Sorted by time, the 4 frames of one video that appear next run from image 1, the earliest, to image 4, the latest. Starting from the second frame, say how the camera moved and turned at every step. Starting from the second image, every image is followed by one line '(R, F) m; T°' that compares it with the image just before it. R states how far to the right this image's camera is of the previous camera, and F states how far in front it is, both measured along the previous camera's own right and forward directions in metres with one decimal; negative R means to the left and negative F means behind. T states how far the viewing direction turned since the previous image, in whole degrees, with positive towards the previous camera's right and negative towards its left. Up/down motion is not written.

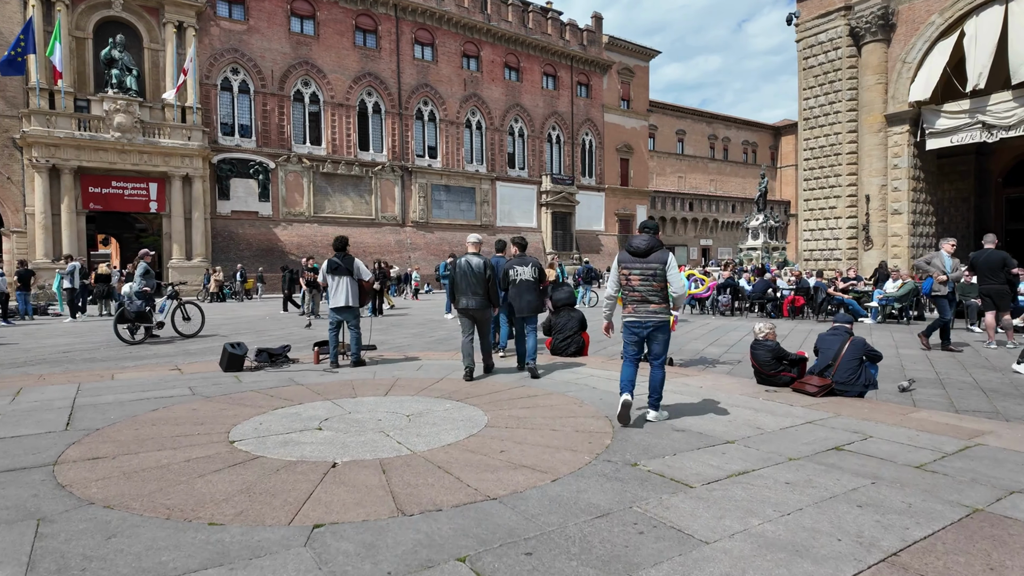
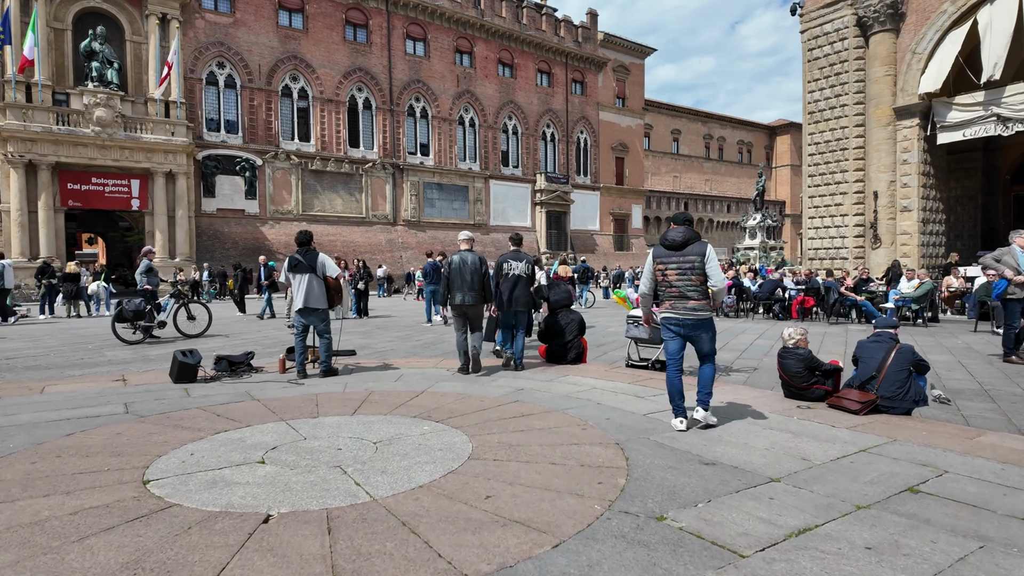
(0.0, +0.9) m; +1°
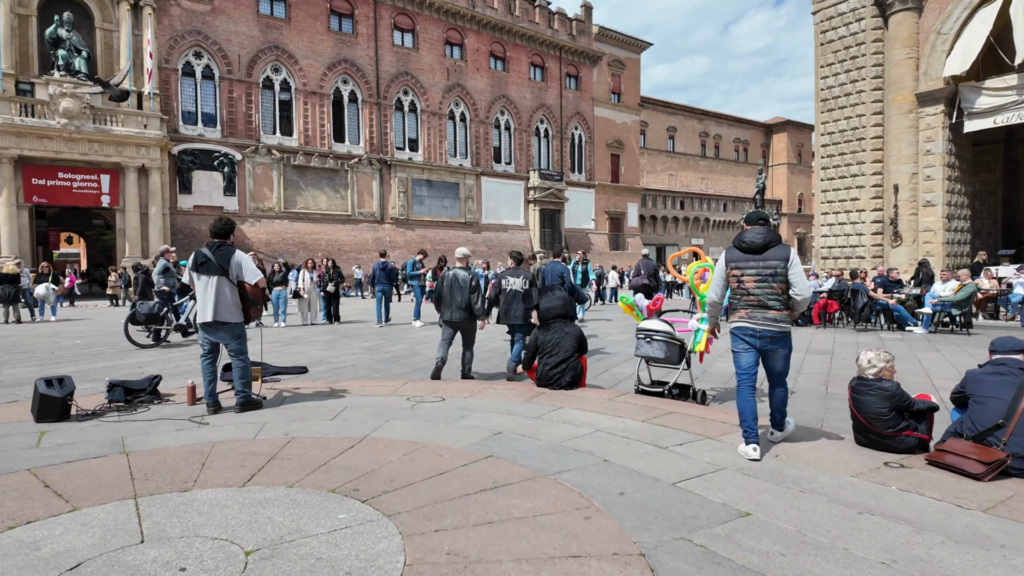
(+0.2, +1.6) m; +1°
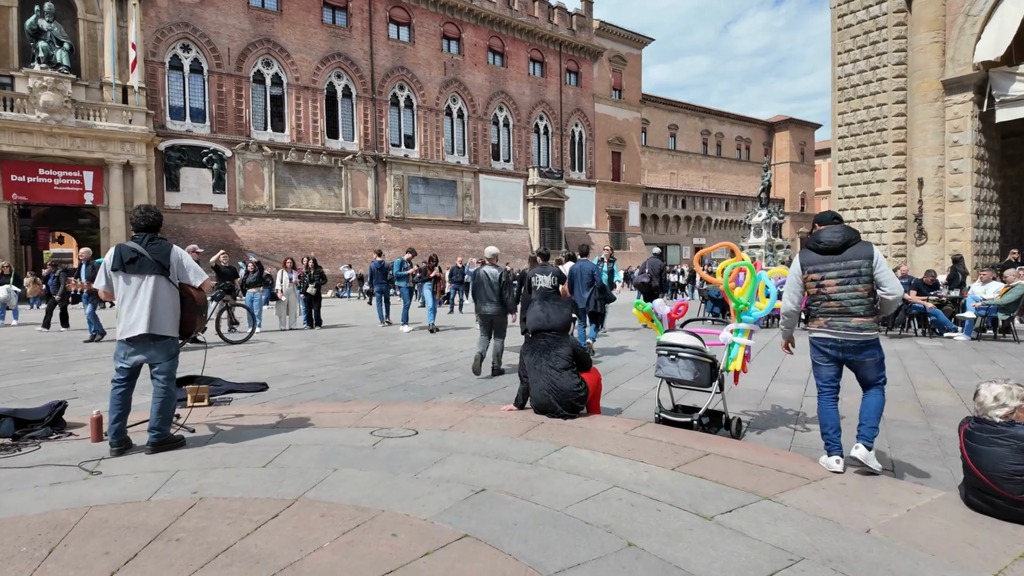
(+0.1, +1.1) m; 0°
